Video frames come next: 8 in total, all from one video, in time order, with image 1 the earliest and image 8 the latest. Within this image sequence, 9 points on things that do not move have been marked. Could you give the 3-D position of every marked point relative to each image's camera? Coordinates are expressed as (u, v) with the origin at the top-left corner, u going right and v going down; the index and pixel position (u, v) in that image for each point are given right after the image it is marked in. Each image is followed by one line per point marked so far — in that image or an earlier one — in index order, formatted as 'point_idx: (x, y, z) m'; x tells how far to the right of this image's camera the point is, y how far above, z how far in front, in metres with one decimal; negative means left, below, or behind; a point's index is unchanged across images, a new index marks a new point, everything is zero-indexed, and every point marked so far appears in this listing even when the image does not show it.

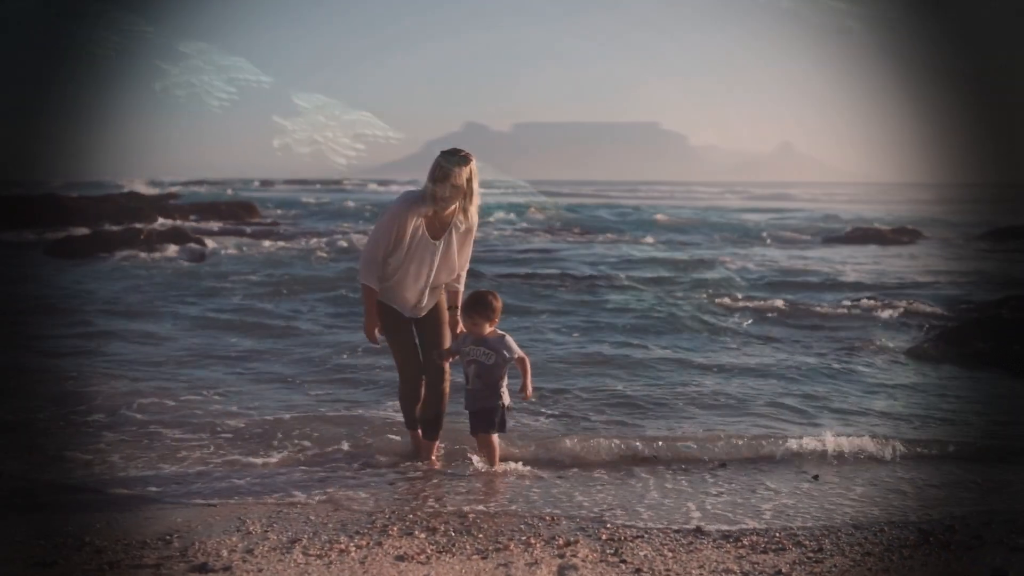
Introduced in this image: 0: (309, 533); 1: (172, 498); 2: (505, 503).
0: (-0.9, -1.1, +3.6) m
1: (-1.7, -1.0, +4.1) m
2: (0.0, -1.1, +4.1) m
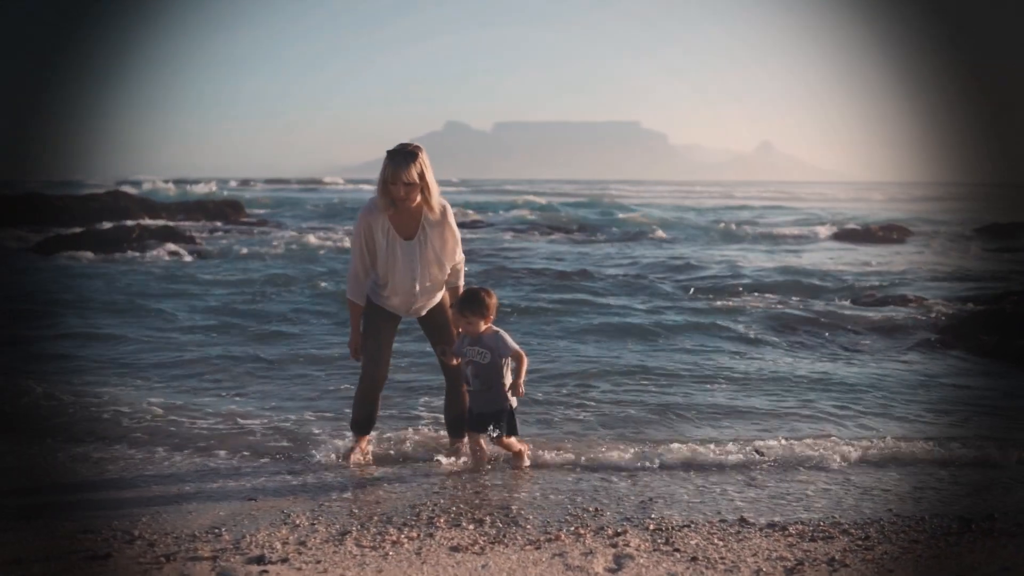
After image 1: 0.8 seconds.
0: (-0.7, -1.0, +3.6) m
1: (-1.5, -1.0, +4.1) m
2: (+0.2, -1.0, +4.1) m
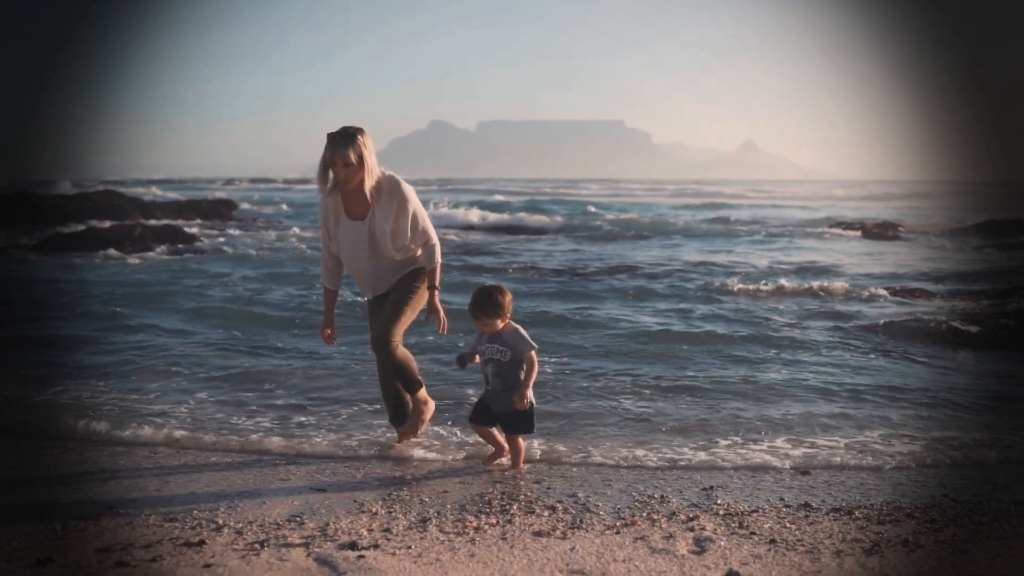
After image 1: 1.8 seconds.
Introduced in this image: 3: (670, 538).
0: (-0.3, -1.0, +3.7) m
1: (-1.1, -1.0, +4.1) m
2: (+0.5, -1.0, +4.2) m
3: (+0.6, -1.0, +3.4) m
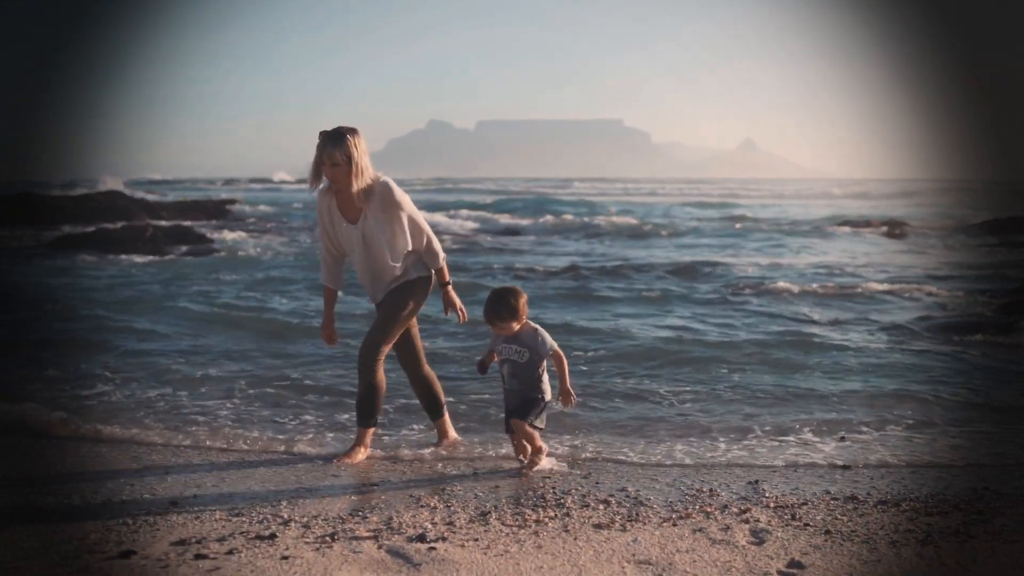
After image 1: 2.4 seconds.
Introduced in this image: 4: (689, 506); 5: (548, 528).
0: (-0.1, -1.0, +3.8) m
1: (-0.9, -1.0, +4.2) m
2: (+0.7, -1.0, +4.3) m
3: (+0.9, -1.0, +3.4) m
4: (+0.8, -1.0, +3.8) m
5: (+0.1, -1.0, +3.4) m
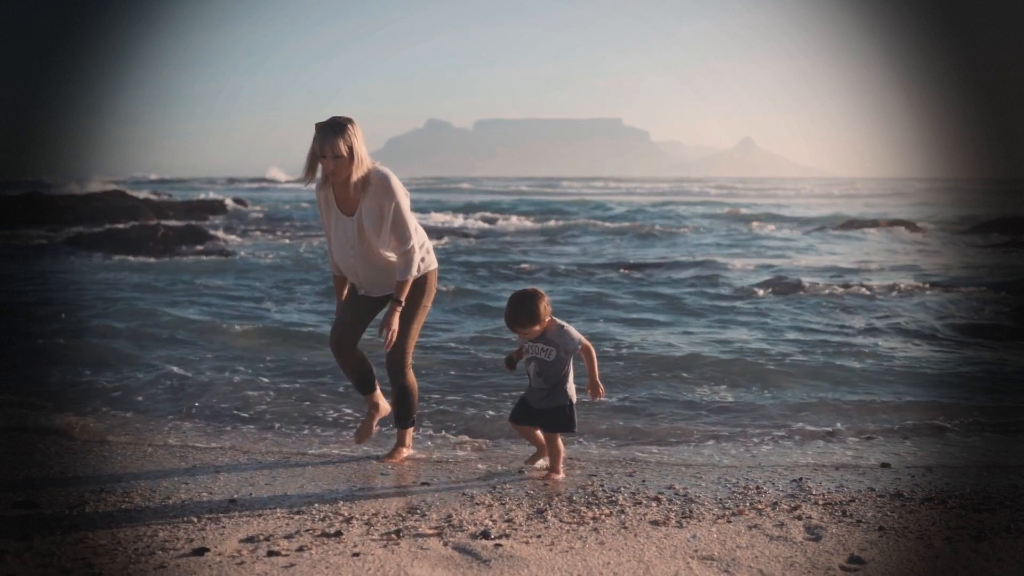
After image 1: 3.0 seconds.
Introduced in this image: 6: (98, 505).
0: (+0.1, -1.0, +3.8) m
1: (-0.7, -1.0, +4.2) m
2: (+1.0, -1.0, +4.4) m
3: (+1.1, -1.0, +3.5) m
4: (+1.0, -1.0, +3.8) m
5: (+0.4, -1.0, +3.5) m
6: (-1.8, -1.0, +3.7) m
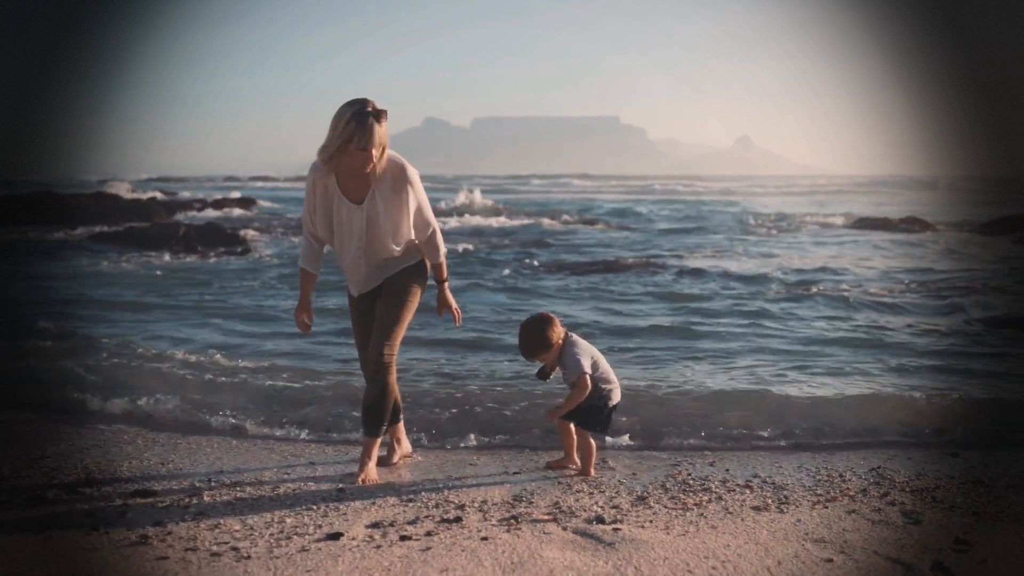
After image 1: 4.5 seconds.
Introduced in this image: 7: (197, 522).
0: (+0.6, -1.0, +4.0) m
1: (-0.2, -1.0, +4.4) m
2: (+1.4, -1.0, +4.5) m
3: (+1.6, -1.0, +3.6) m
4: (+1.5, -1.0, +4.0) m
5: (+0.9, -1.0, +3.6) m
6: (-1.4, -0.9, +3.9) m
7: (-1.3, -0.9, +3.4) m
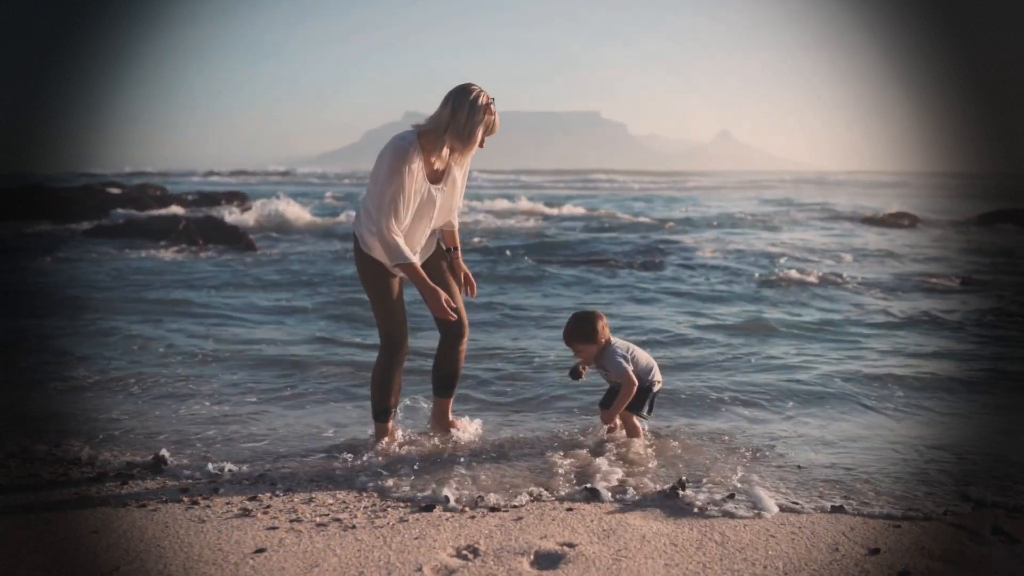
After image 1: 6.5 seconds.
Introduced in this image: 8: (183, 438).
0: (+0.9, -0.9, +4.2) m
1: (+0.1, -0.9, +4.6) m
2: (+1.7, -0.9, +4.7) m
3: (+1.9, -0.9, +3.9) m
4: (+1.8, -0.9, +4.2) m
5: (+1.2, -0.9, +3.9) m
6: (-1.1, -0.9, +4.0) m
7: (-0.9, -0.9, +3.5) m
8: (-1.8, -0.9, +4.7) m
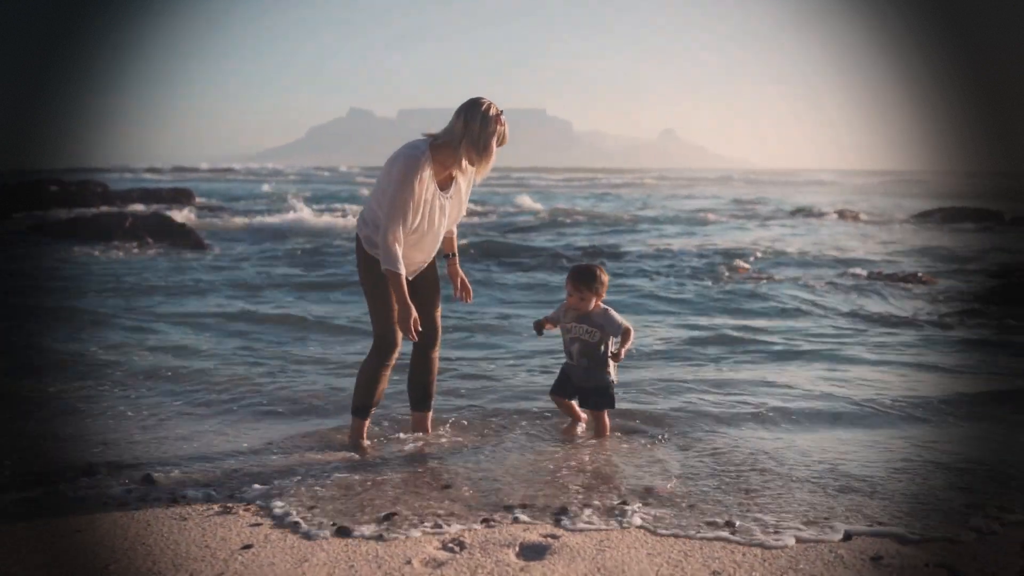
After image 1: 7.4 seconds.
0: (+0.8, -0.9, +4.3) m
1: (0.0, -0.9, +4.6) m
2: (+1.6, -0.9, +4.9) m
3: (+1.8, -0.9, +4.1) m
4: (+1.7, -0.9, +4.4) m
5: (+1.1, -0.9, +4.0) m
6: (-1.2, -0.9, +4.0) m
7: (-1.0, -0.9, +3.6) m
8: (-2.0, -0.9, +4.7) m
